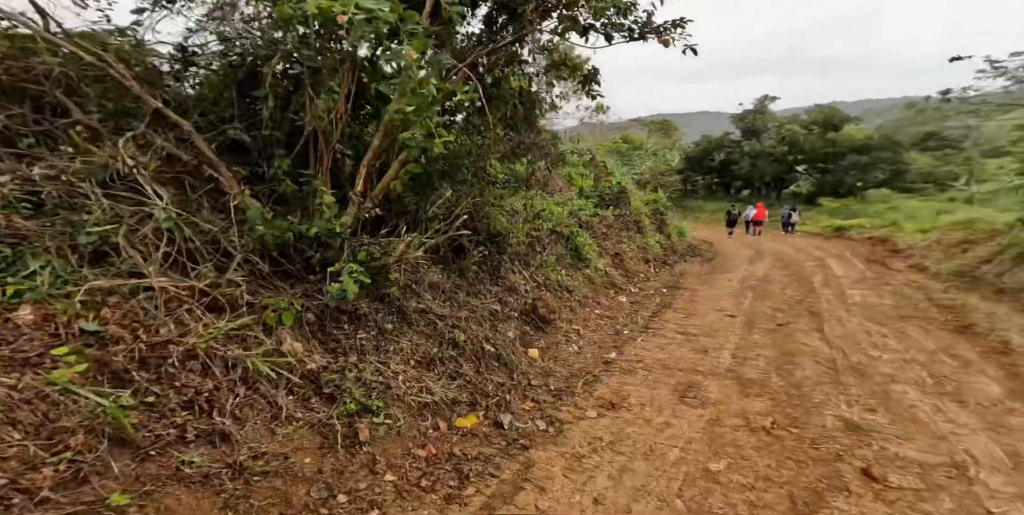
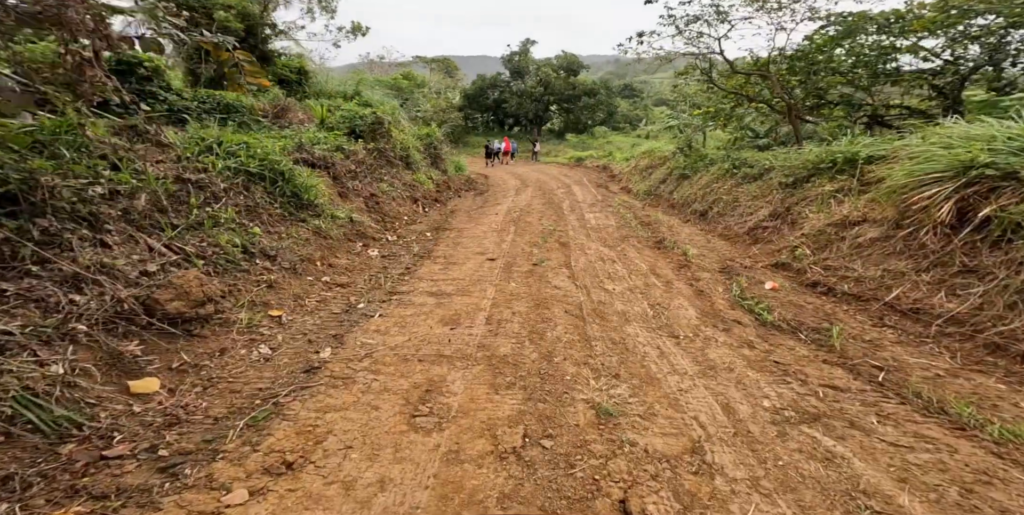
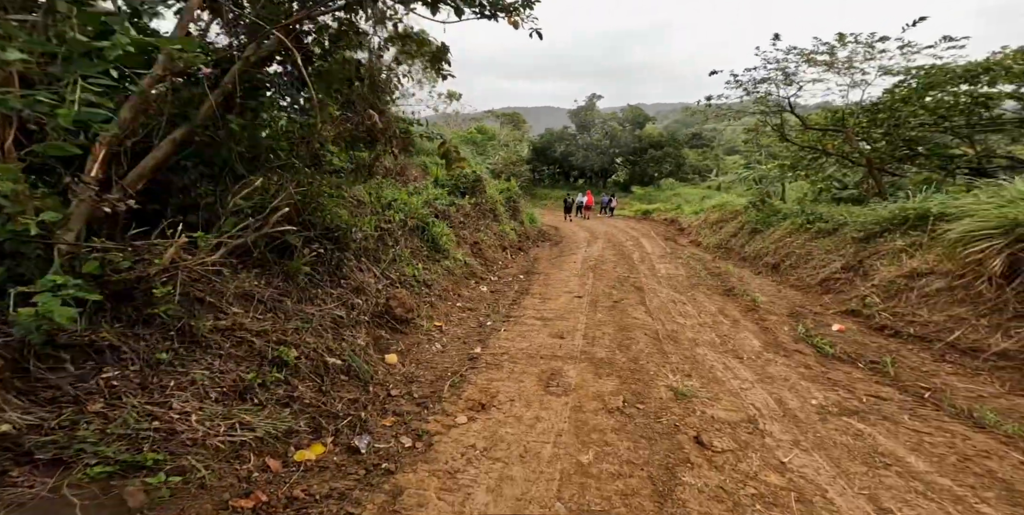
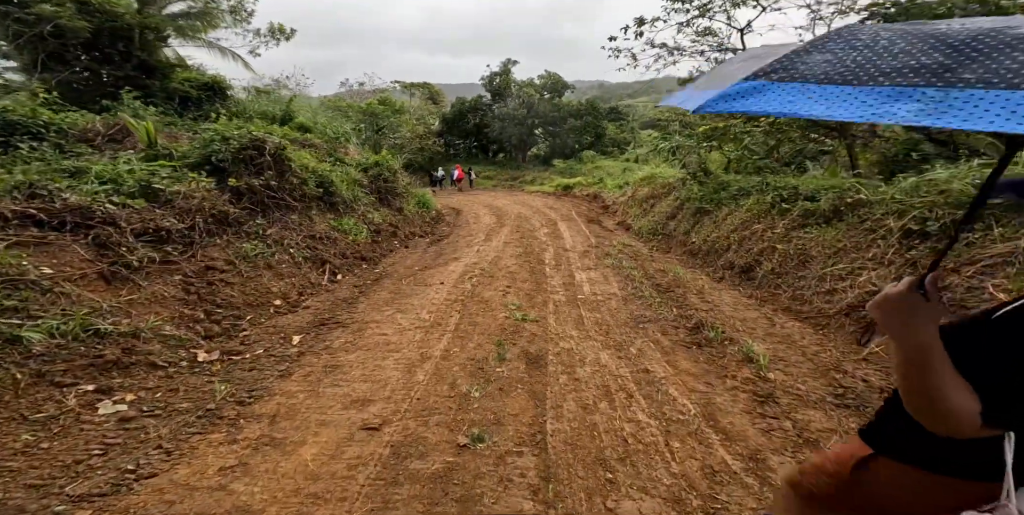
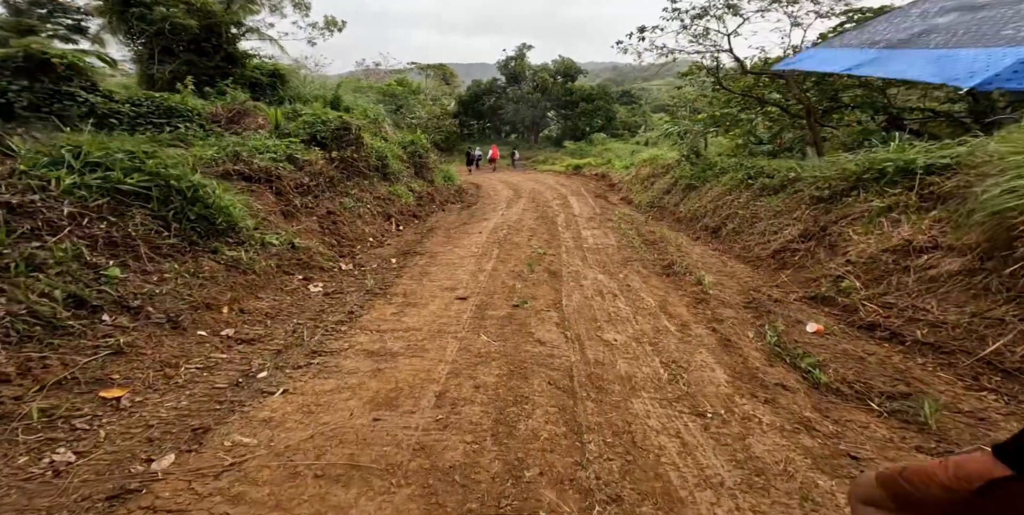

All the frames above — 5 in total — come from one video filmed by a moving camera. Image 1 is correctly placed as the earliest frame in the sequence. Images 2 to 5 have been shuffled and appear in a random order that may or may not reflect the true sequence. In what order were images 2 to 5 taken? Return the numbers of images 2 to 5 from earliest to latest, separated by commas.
3, 2, 5, 4
